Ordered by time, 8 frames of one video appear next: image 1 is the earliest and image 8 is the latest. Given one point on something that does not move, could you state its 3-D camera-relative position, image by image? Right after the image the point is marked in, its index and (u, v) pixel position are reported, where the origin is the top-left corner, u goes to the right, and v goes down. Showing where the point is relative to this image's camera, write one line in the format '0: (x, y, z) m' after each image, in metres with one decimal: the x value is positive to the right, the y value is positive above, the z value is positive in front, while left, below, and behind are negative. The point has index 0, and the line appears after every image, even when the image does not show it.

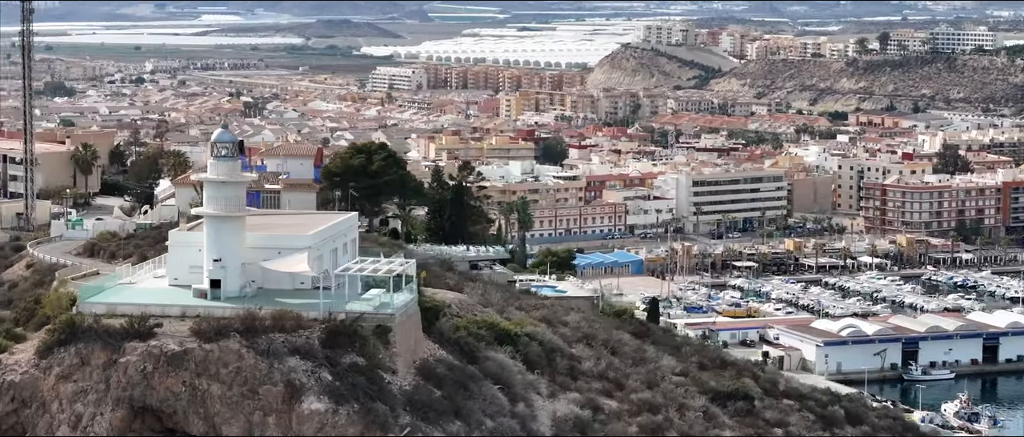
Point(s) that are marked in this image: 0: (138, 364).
0: (-2.7, -1.1, +18.8) m
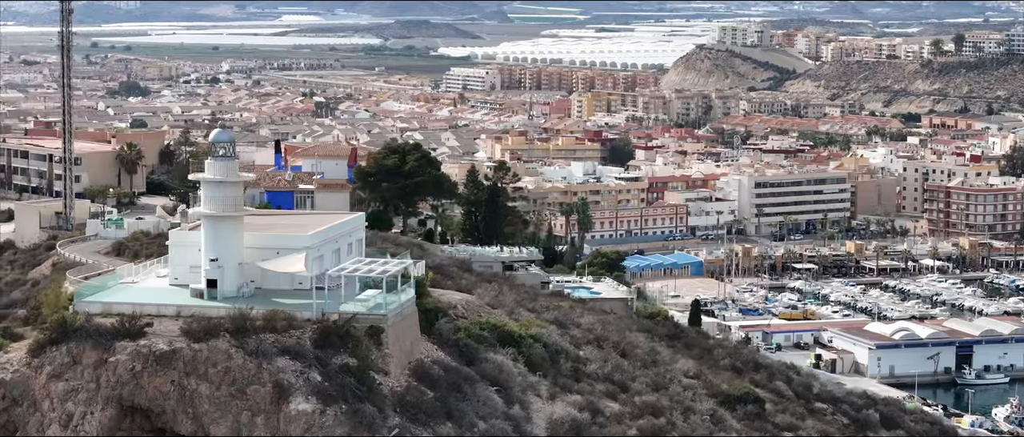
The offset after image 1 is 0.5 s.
0: (-2.8, -1.1, +18.8) m
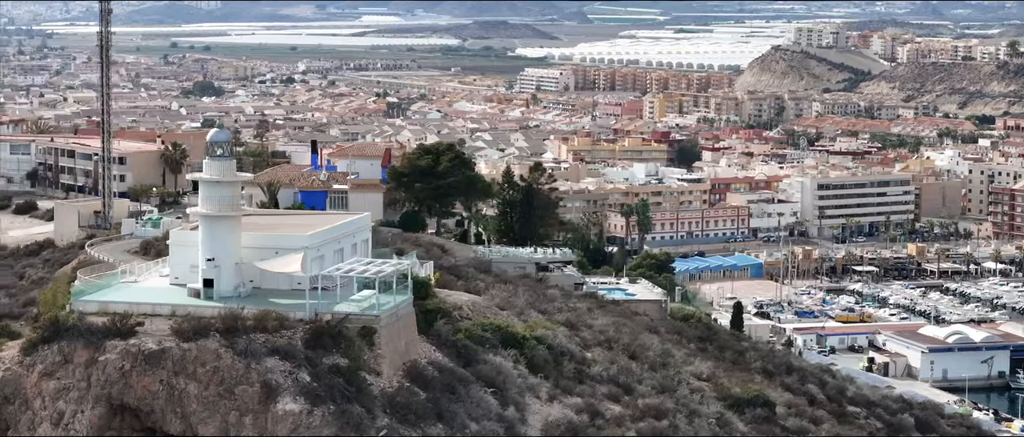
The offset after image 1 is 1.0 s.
0: (-2.9, -1.1, +18.8) m
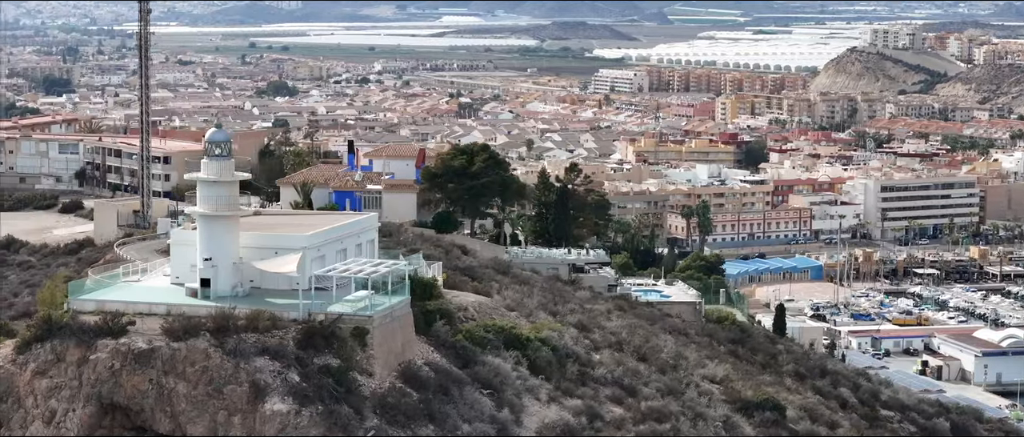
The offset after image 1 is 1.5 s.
0: (-2.9, -1.1, +18.8) m
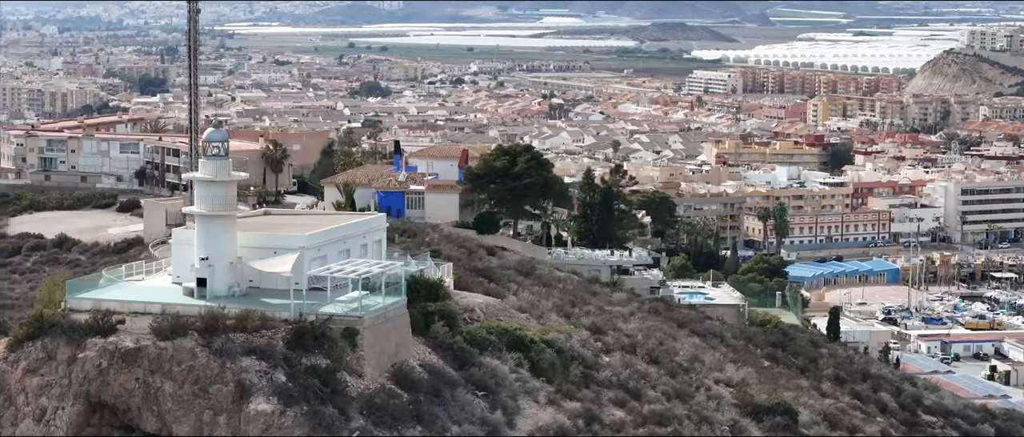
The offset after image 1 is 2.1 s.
0: (-3.1, -1.1, +18.9) m
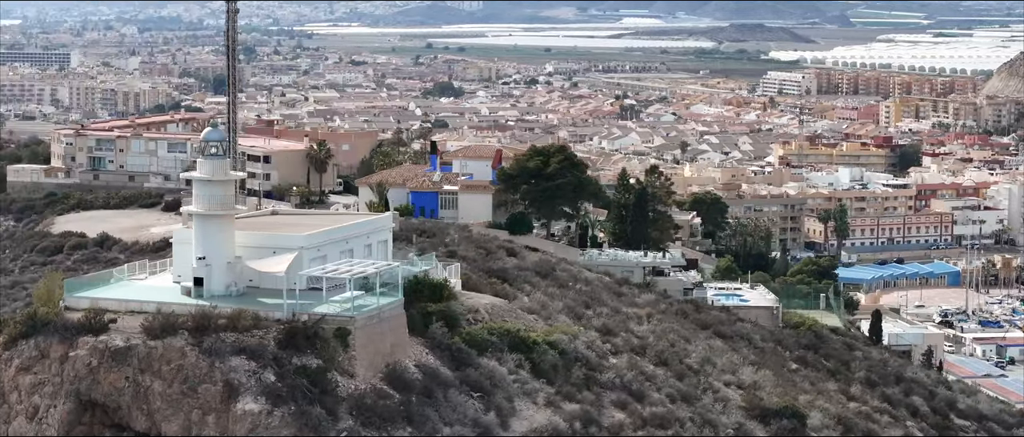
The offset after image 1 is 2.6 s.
0: (-3.1, -1.0, +18.9) m
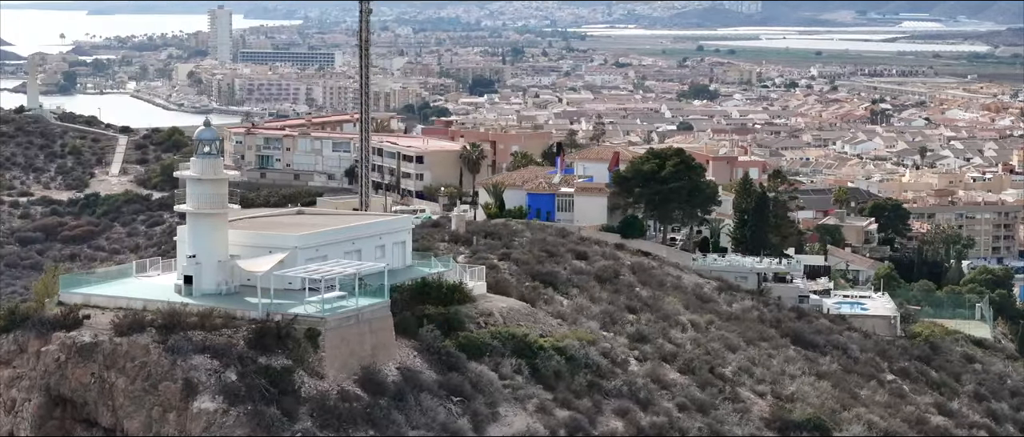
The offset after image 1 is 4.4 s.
0: (-3.4, -1.0, +19.1) m
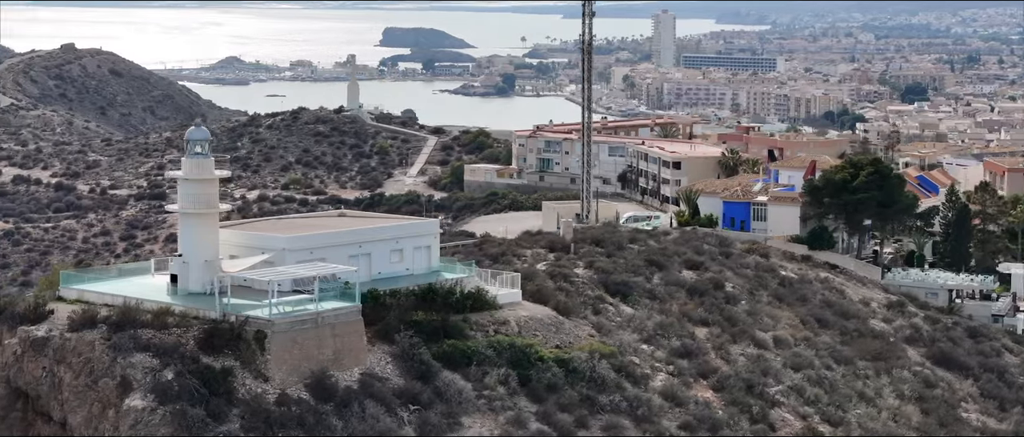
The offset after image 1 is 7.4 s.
0: (-3.9, -1.0, +19.3) m
